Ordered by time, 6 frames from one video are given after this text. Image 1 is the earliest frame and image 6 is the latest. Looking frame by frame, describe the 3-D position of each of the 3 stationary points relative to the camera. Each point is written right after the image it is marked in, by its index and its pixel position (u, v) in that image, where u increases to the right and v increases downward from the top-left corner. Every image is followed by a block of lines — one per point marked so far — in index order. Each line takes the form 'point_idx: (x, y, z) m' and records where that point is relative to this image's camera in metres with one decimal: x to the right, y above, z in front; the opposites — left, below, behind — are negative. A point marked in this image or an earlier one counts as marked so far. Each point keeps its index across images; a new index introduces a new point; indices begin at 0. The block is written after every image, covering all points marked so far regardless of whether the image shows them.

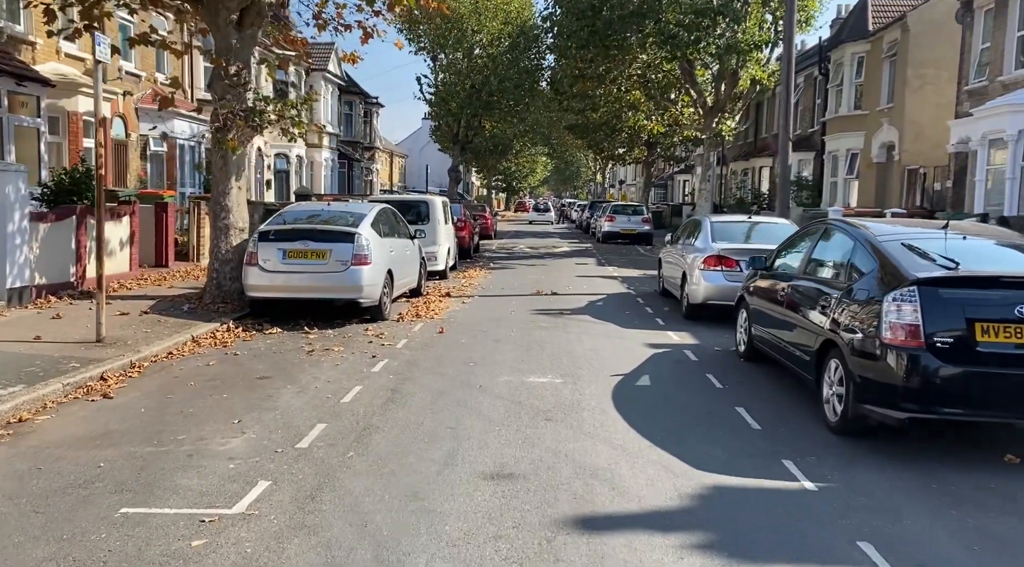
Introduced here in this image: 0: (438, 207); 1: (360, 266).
0: (-1.5, +1.6, +17.1) m
1: (-2.0, +0.2, +10.7) m
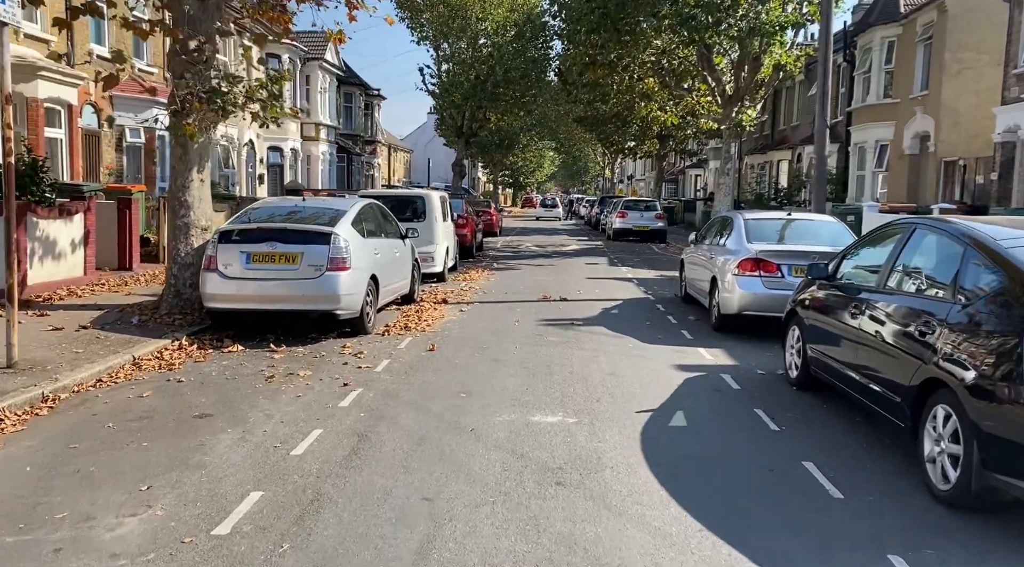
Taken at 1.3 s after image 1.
0: (-1.4, +1.5, +15.6) m
1: (-1.9, +0.1, +9.2) m
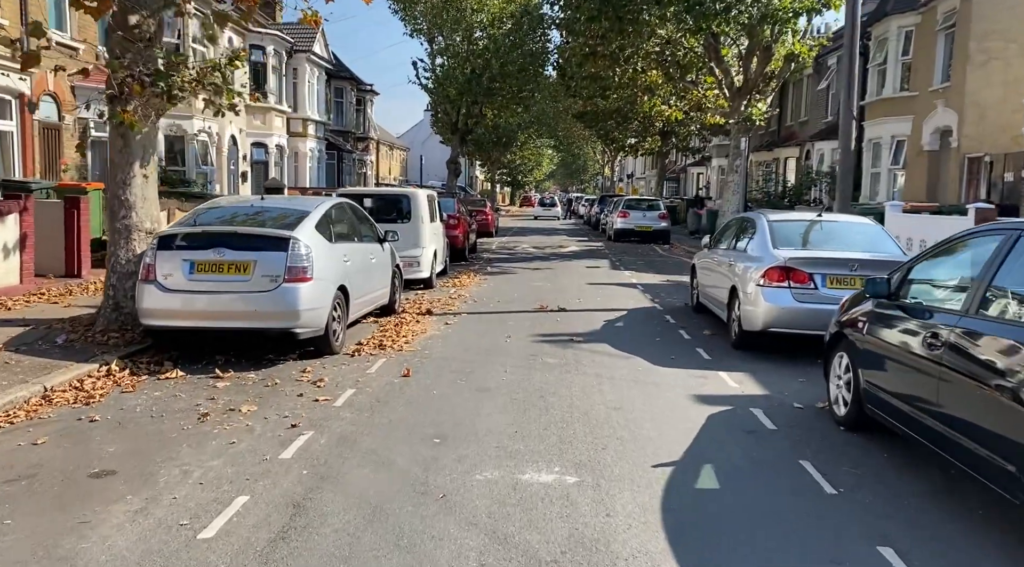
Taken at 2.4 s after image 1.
0: (-1.5, +1.4, +14.2) m
1: (-2.0, 0.0, +7.8) m
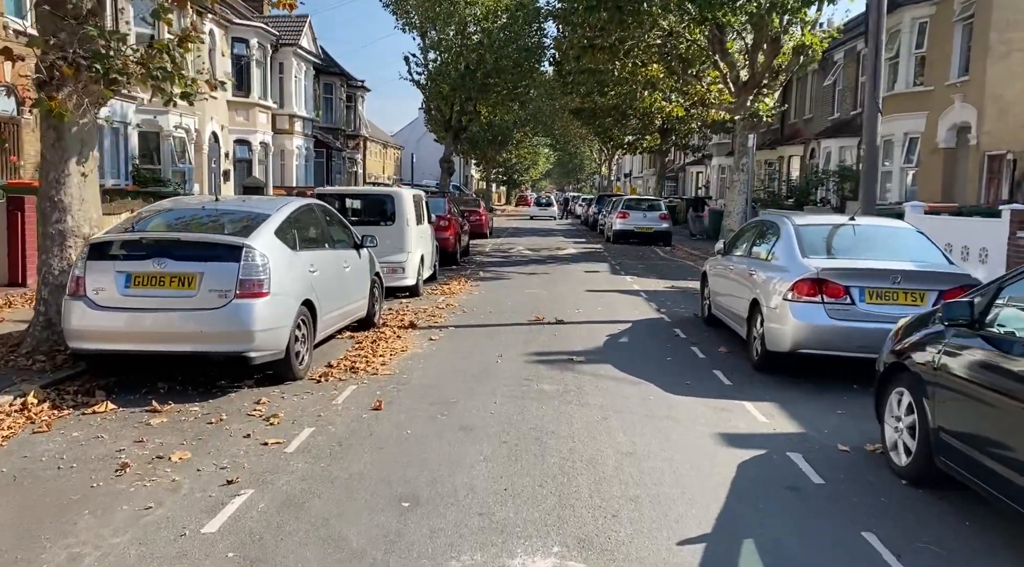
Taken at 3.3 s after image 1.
0: (-1.6, +1.3, +13.1) m
1: (-2.1, -0.1, +6.7) m
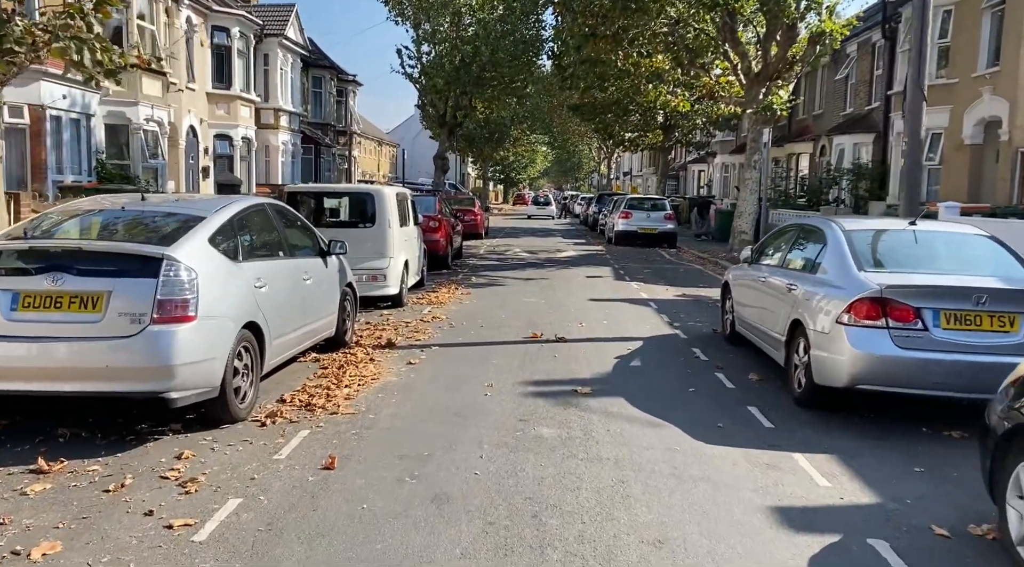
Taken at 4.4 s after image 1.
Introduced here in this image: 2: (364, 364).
0: (-1.7, +1.1, +11.7) m
1: (-2.2, -0.3, +5.3) m
2: (-1.4, -0.8, +7.9) m
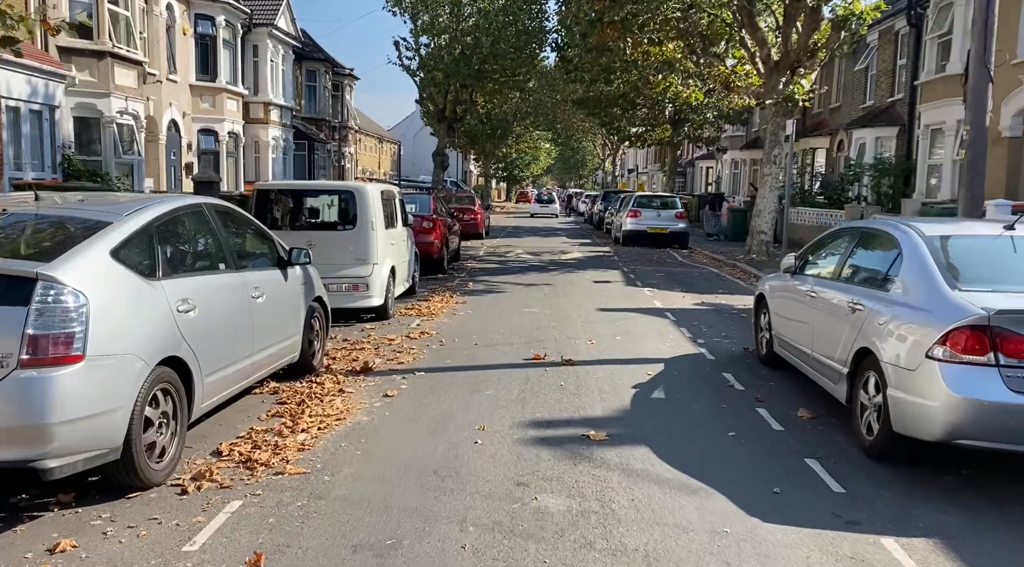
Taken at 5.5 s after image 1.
0: (-1.7, +1.0, +10.3) m
1: (-2.2, -0.4, +3.9) m
2: (-1.4, -0.9, +6.6) m
